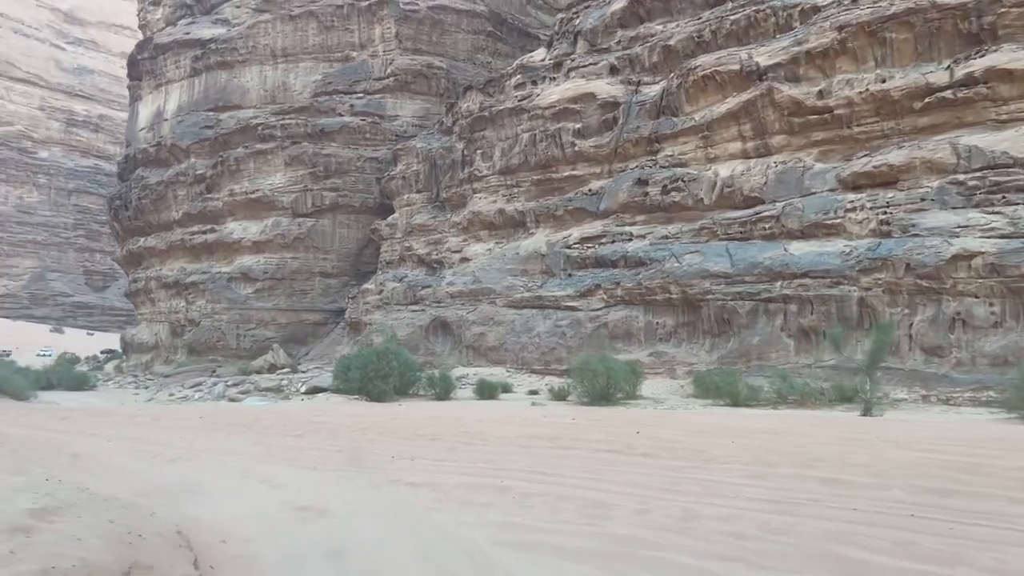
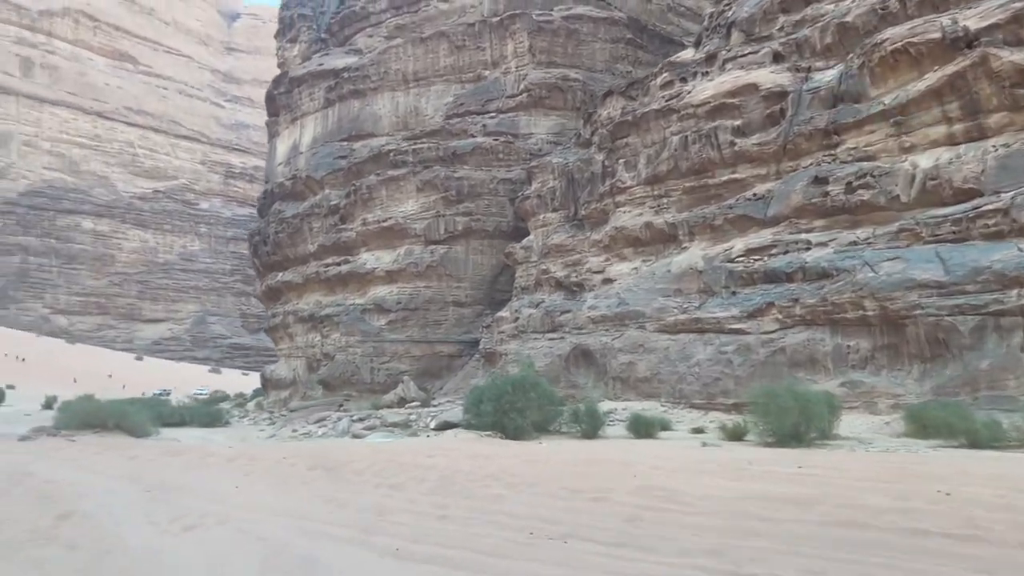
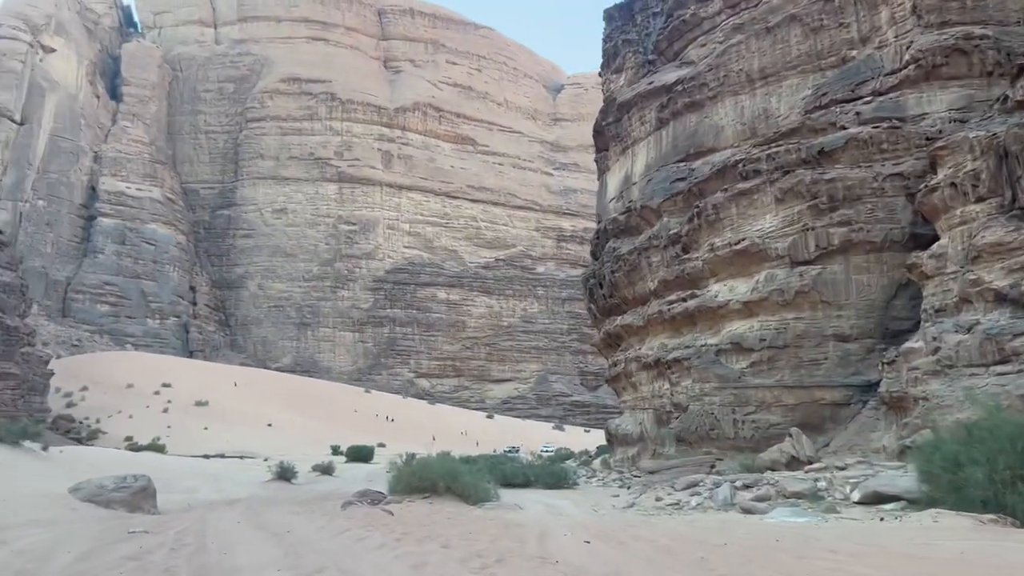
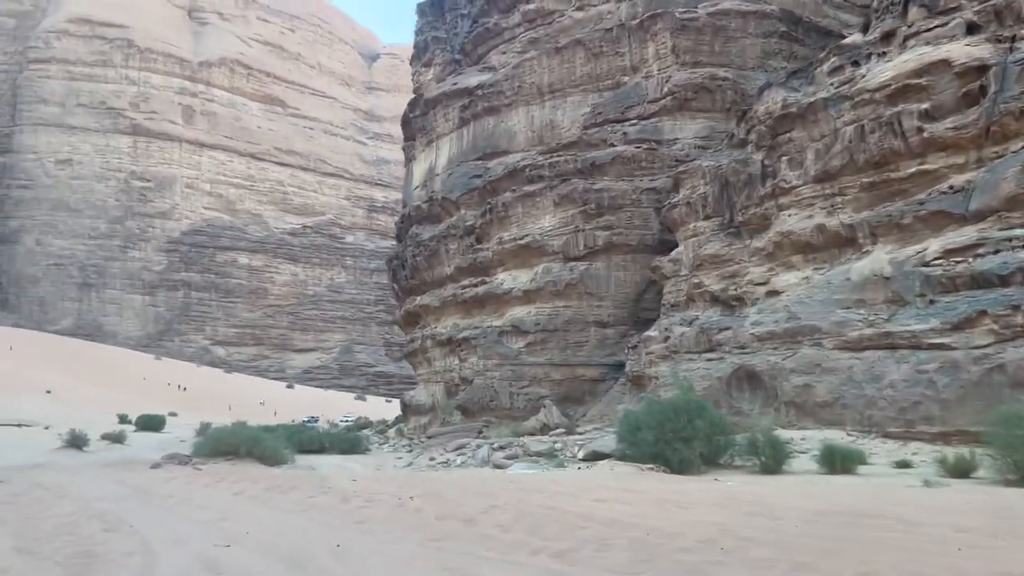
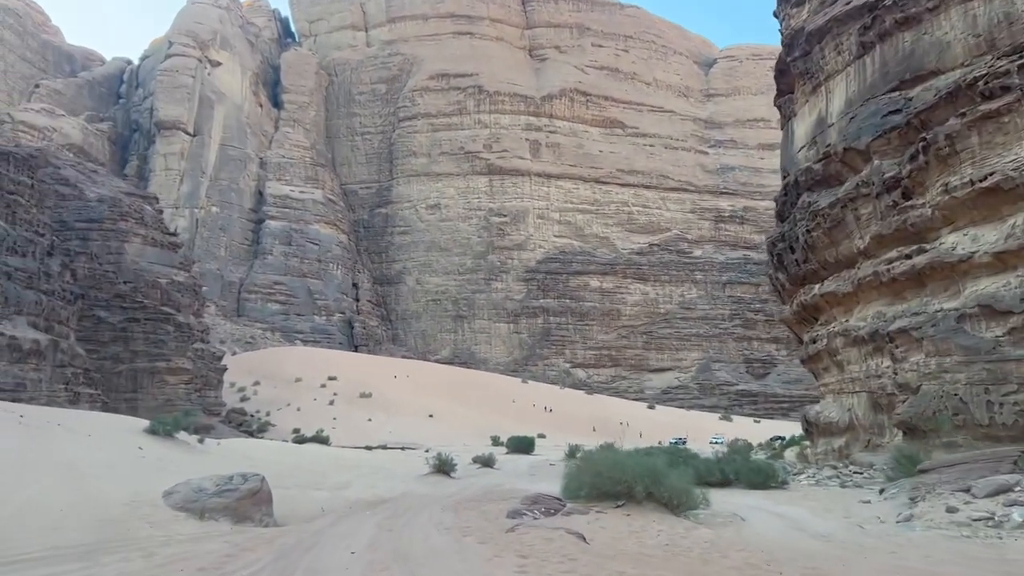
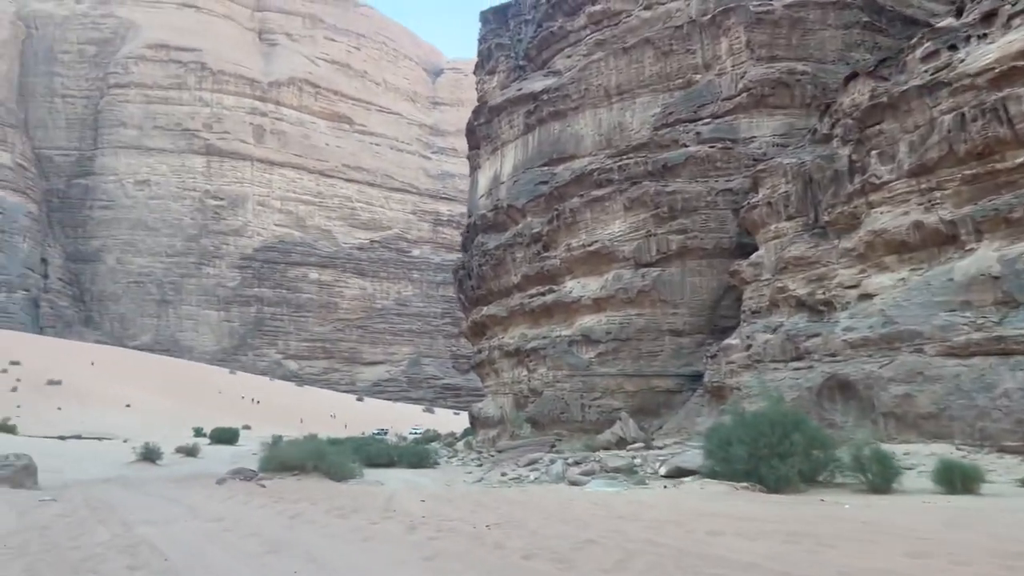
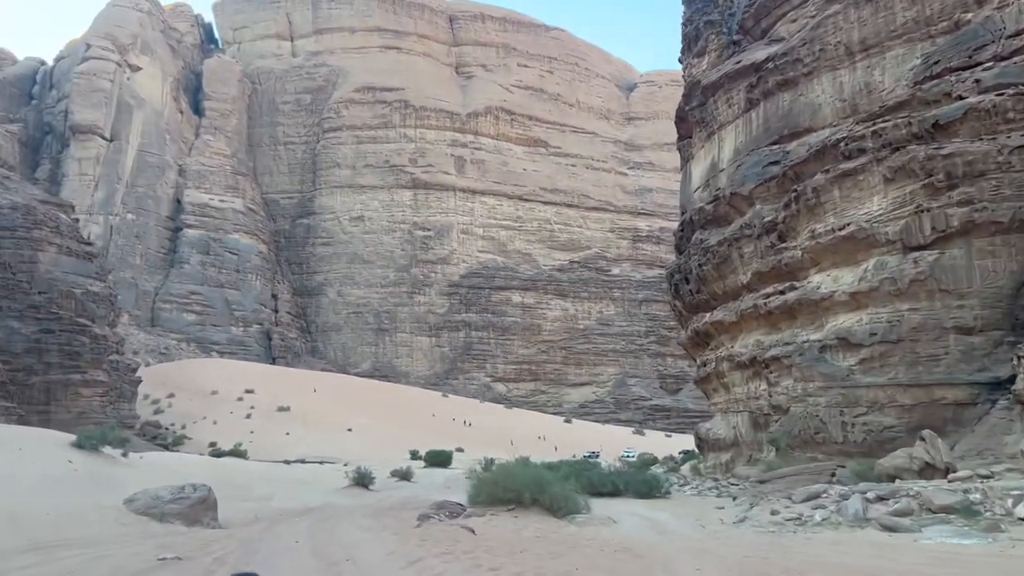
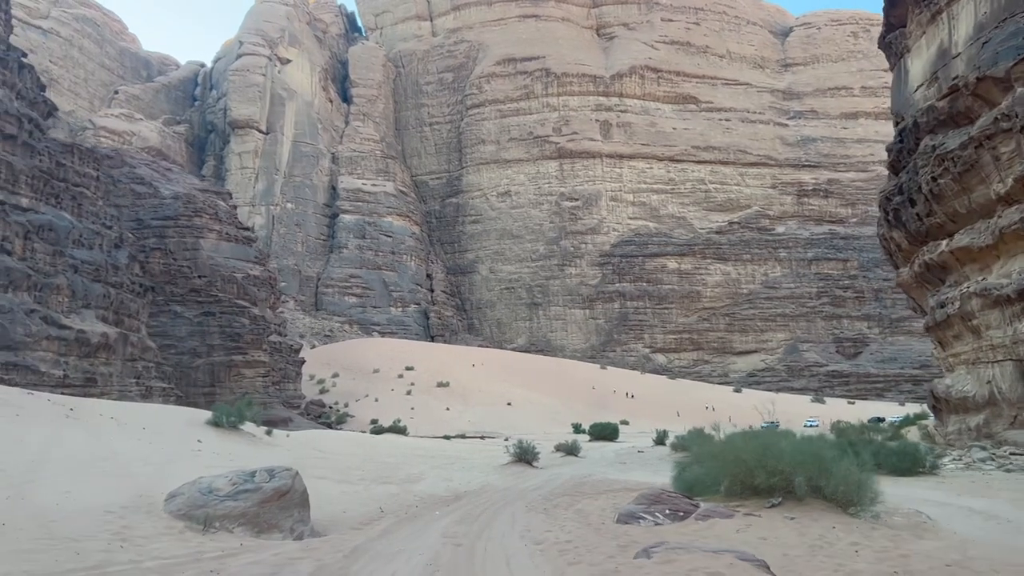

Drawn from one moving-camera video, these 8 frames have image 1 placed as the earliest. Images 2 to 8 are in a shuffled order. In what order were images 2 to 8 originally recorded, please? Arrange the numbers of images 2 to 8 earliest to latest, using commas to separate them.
2, 4, 6, 3, 7, 5, 8
